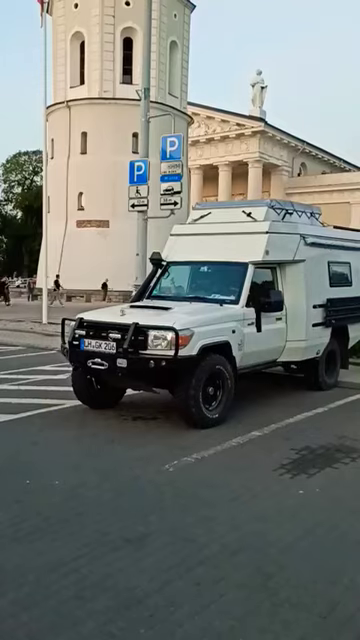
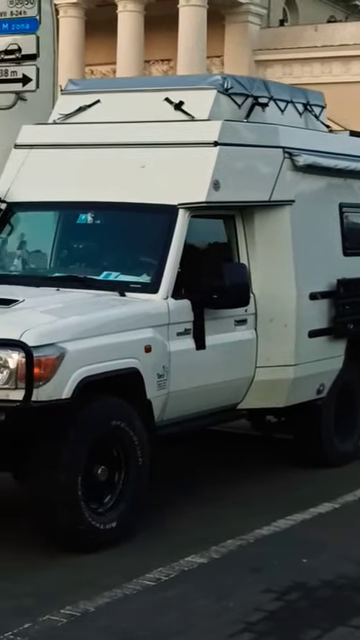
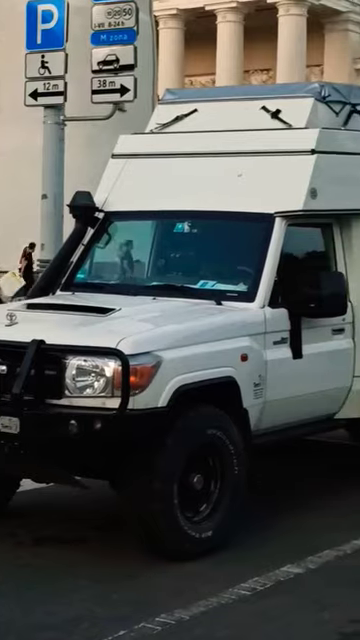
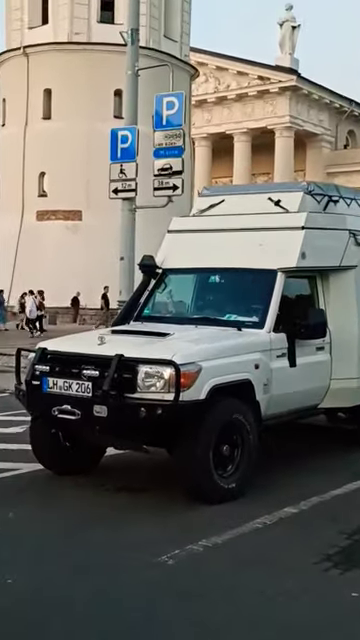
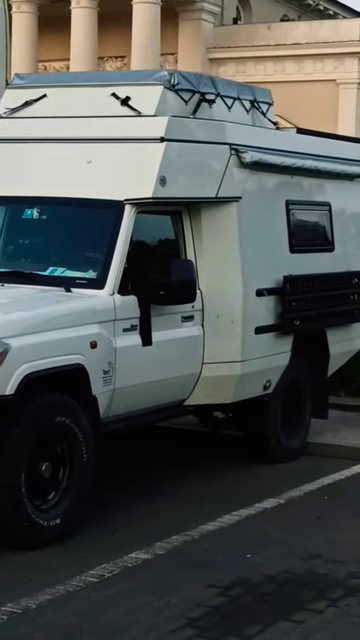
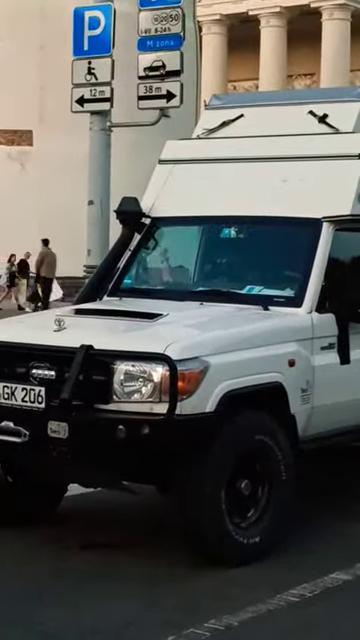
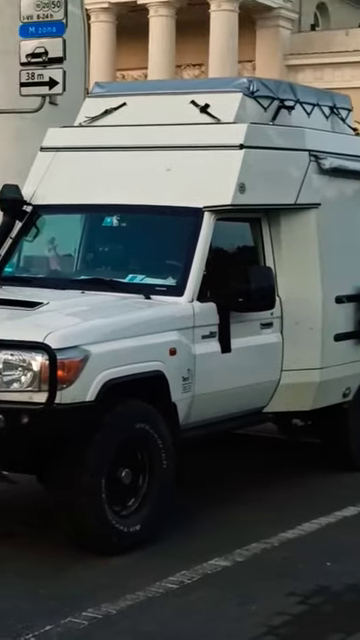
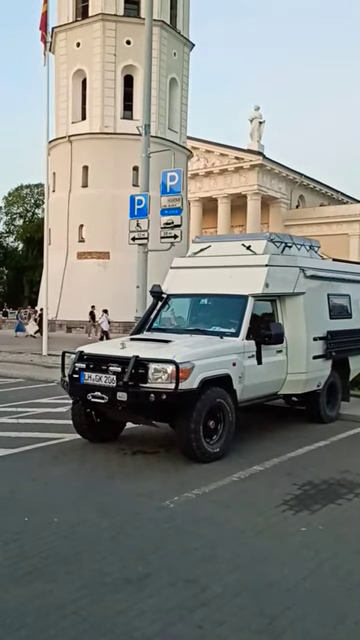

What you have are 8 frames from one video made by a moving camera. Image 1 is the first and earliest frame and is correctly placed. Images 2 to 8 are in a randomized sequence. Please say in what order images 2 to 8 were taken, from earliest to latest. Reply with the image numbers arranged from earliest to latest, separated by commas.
8, 4, 6, 3, 7, 5, 2
